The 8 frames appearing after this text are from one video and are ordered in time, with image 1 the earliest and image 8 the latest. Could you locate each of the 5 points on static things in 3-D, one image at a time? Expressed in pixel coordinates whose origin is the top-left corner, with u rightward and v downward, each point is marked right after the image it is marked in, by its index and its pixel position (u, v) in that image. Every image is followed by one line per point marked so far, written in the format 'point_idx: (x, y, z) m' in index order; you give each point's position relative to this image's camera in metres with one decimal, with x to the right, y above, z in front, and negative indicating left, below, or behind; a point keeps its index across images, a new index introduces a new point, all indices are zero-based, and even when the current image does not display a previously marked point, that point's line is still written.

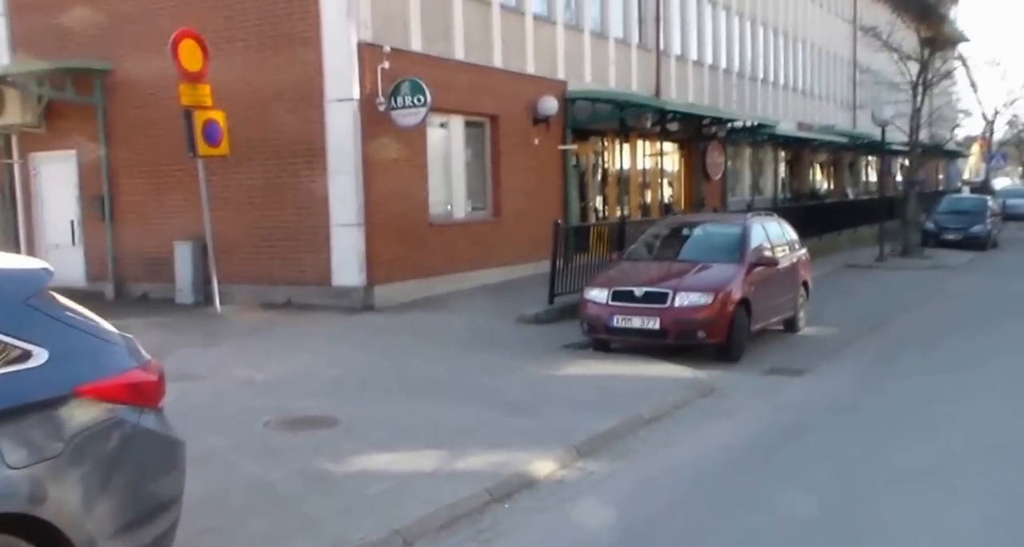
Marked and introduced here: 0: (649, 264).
0: (+1.7, +0.1, +11.6) m
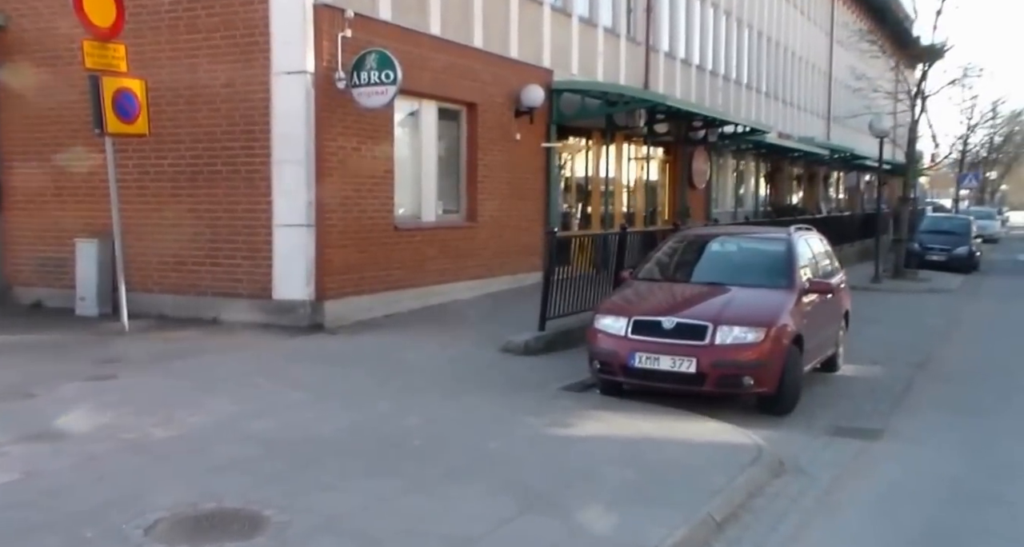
0: (+1.6, -0.1, +9.3) m
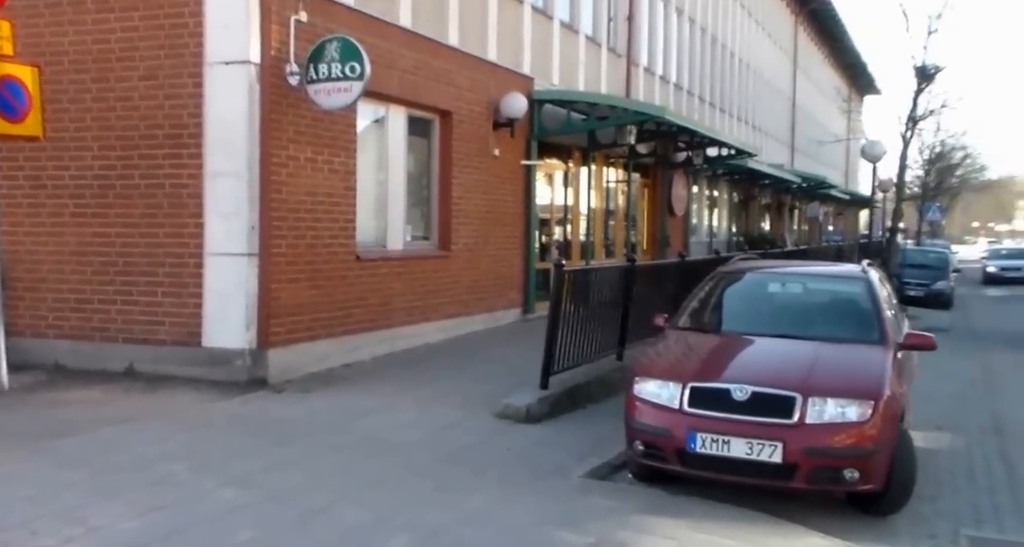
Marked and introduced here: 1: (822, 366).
0: (+1.6, -0.5, +7.2) m
1: (+2.0, -0.6, +6.4) m
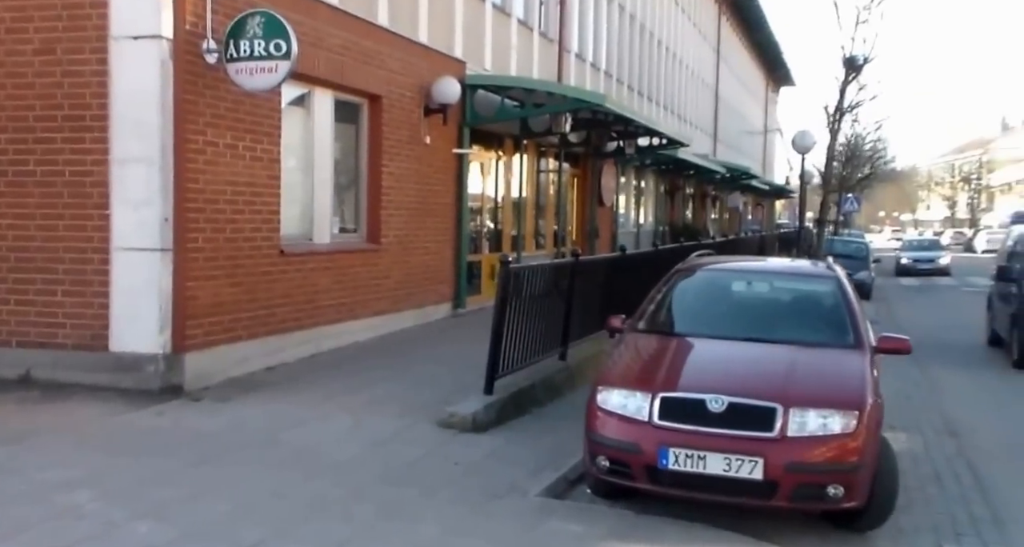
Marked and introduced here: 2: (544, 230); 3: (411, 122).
0: (+1.3, -0.5, +6.8) m
1: (+1.7, -0.6, +6.0) m
2: (+0.6, +0.8, +18.9) m
3: (-1.3, +1.9, +12.3) m
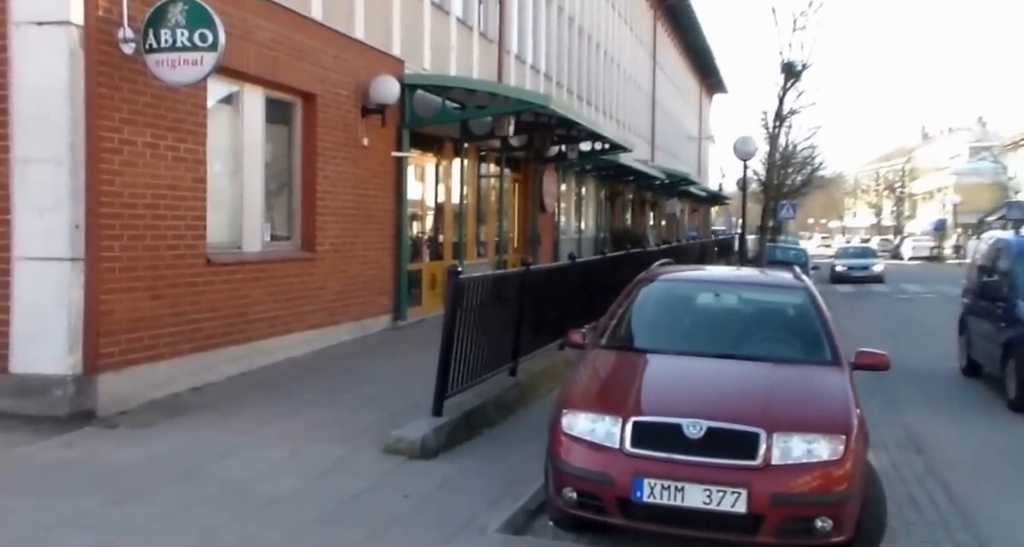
0: (+1.0, -0.5, +6.3) m
1: (+1.5, -0.7, +5.5) m
2: (-0.5, +0.7, +18.3) m
3: (-2.0, +1.8, +11.6) m
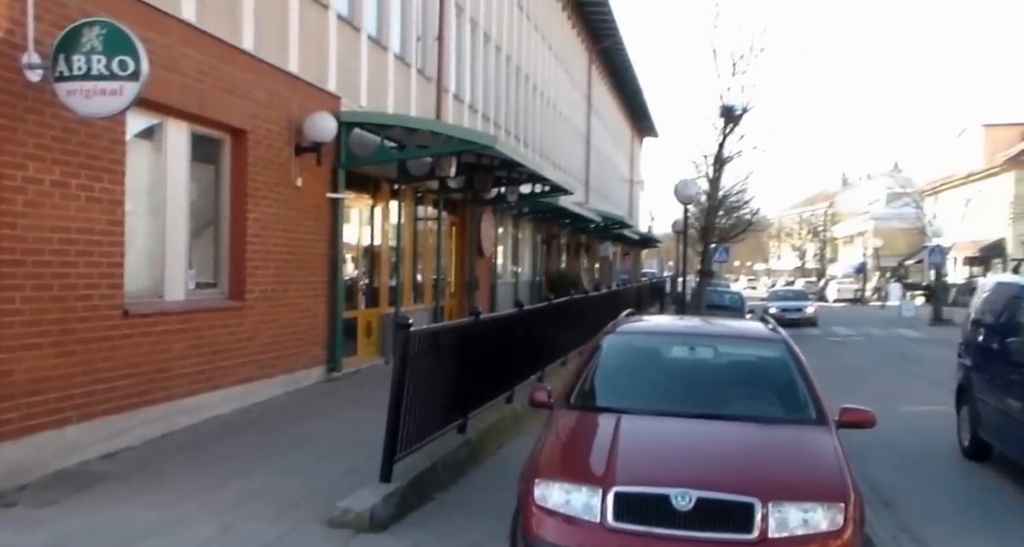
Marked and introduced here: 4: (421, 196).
0: (+0.7, -0.8, +5.7) m
1: (+1.3, -0.9, +4.9) m
2: (-1.6, -0.2, +17.6) m
3: (-2.6, +1.3, +10.9) m
4: (-1.6, +1.4, +17.2) m
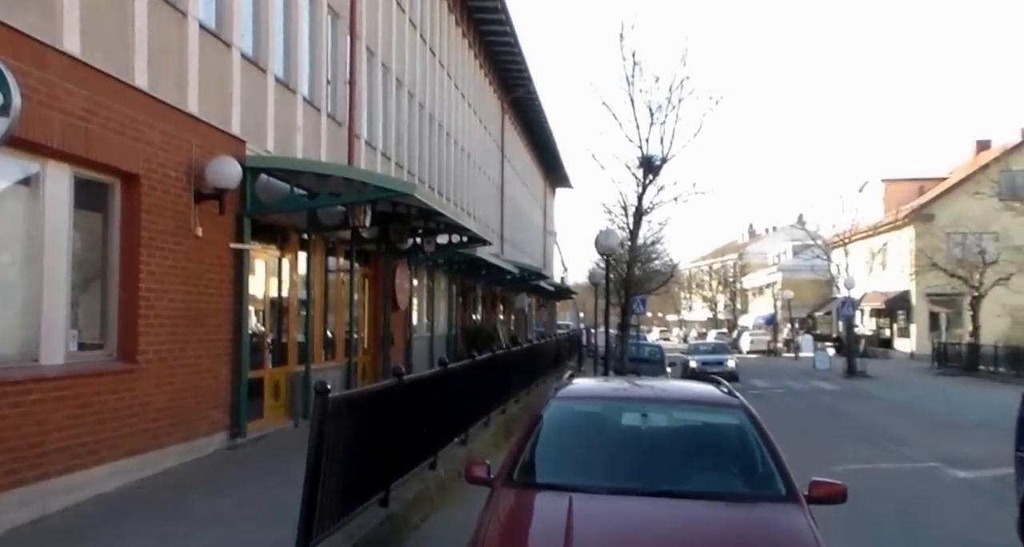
0: (+0.4, -1.2, +5.0) m
1: (+1.0, -1.2, +4.3) m
2: (-3.1, -1.1, +16.7) m
3: (-3.4, +0.7, +10.0) m
4: (-3.0, +0.4, +16.3) m
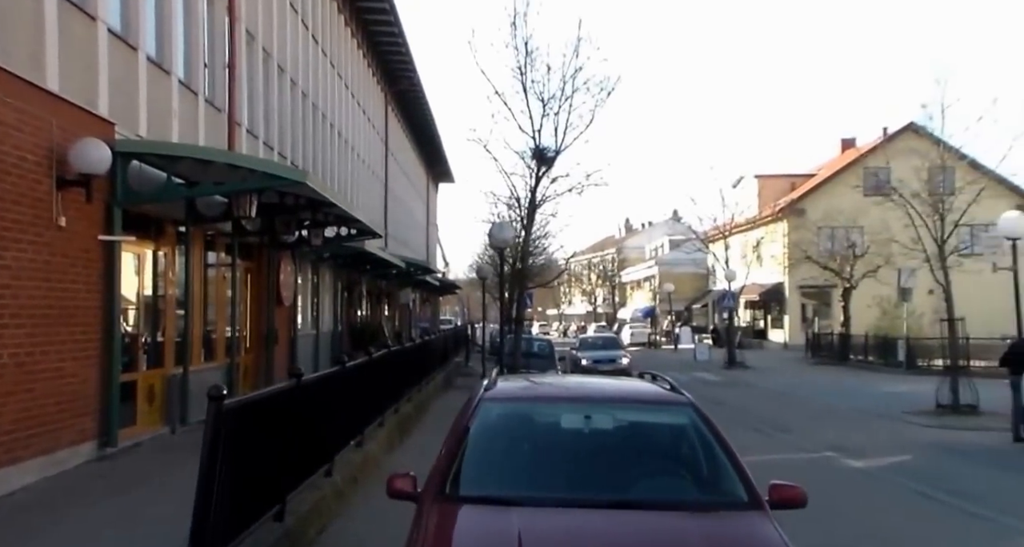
0: (+0.1, -1.1, +4.5) m
1: (+0.8, -1.2, +3.9) m
2: (-4.9, -1.0, +15.7) m
3: (-4.4, +0.7, +8.9) m
4: (-4.8, +0.5, +15.3) m
